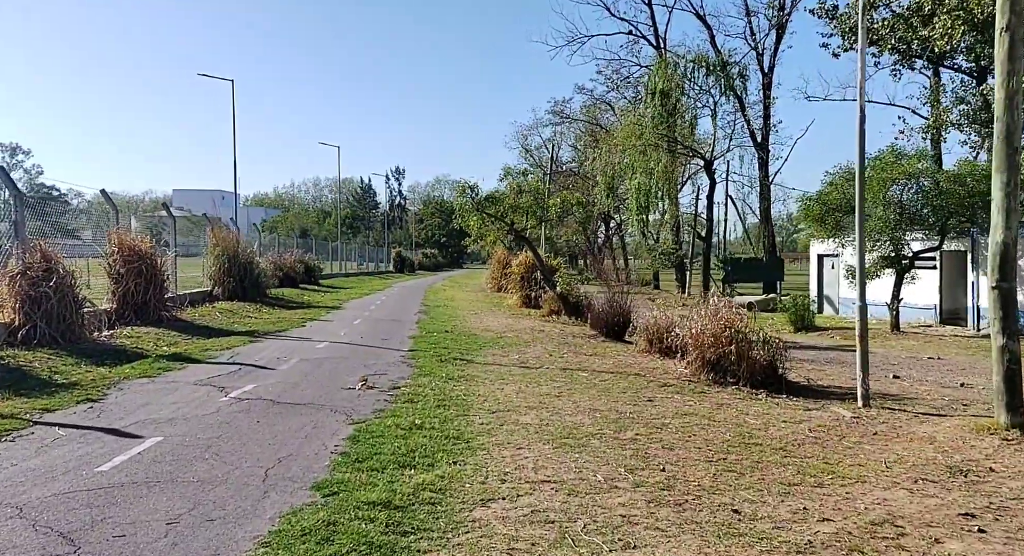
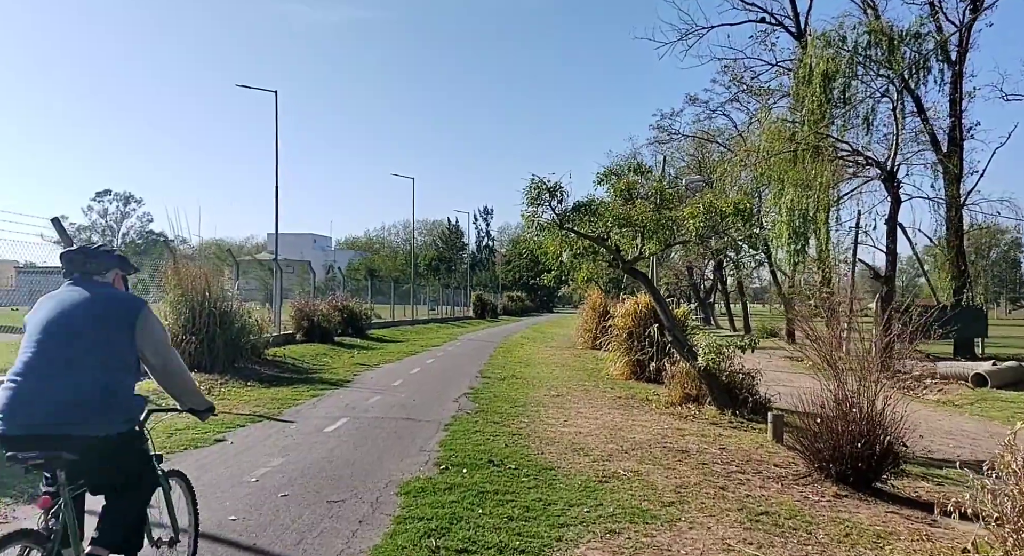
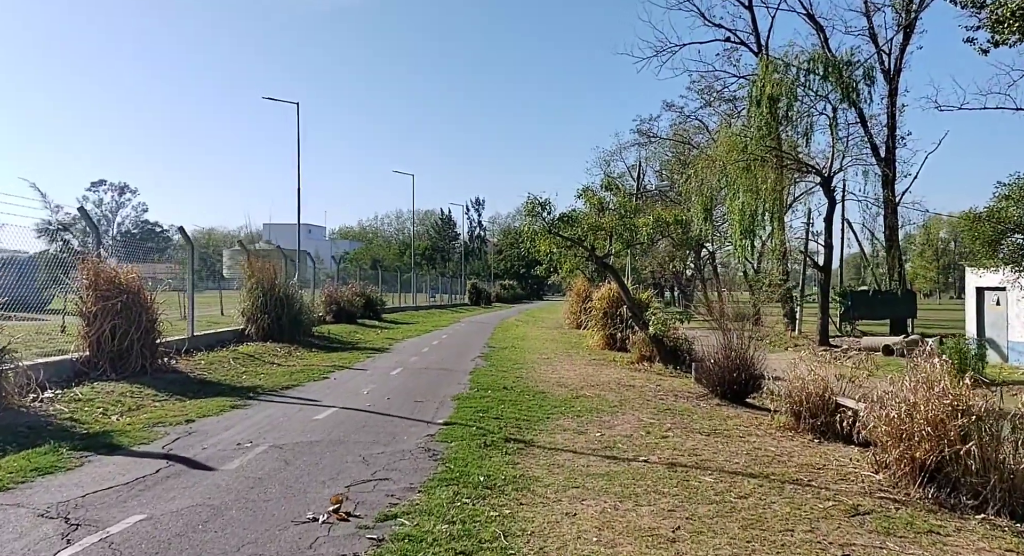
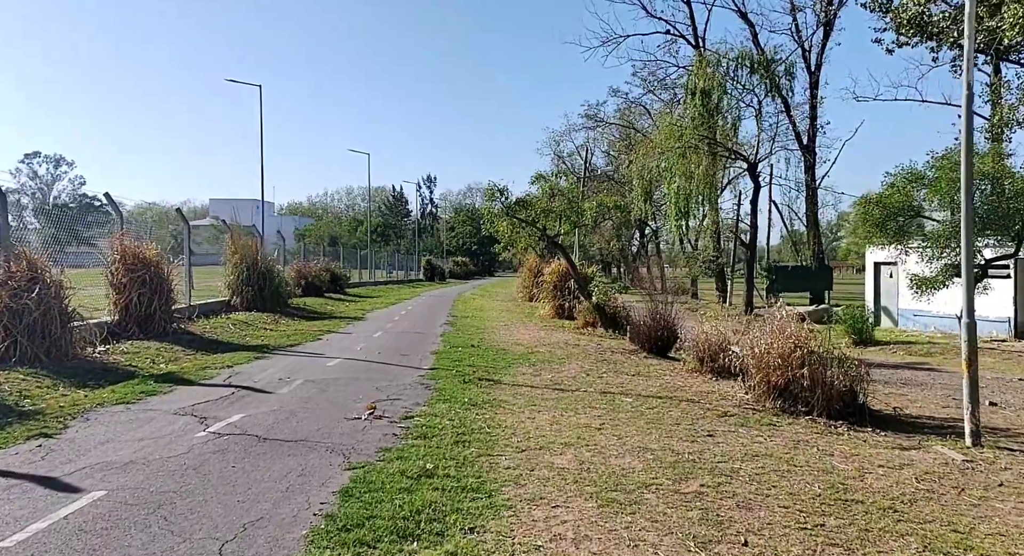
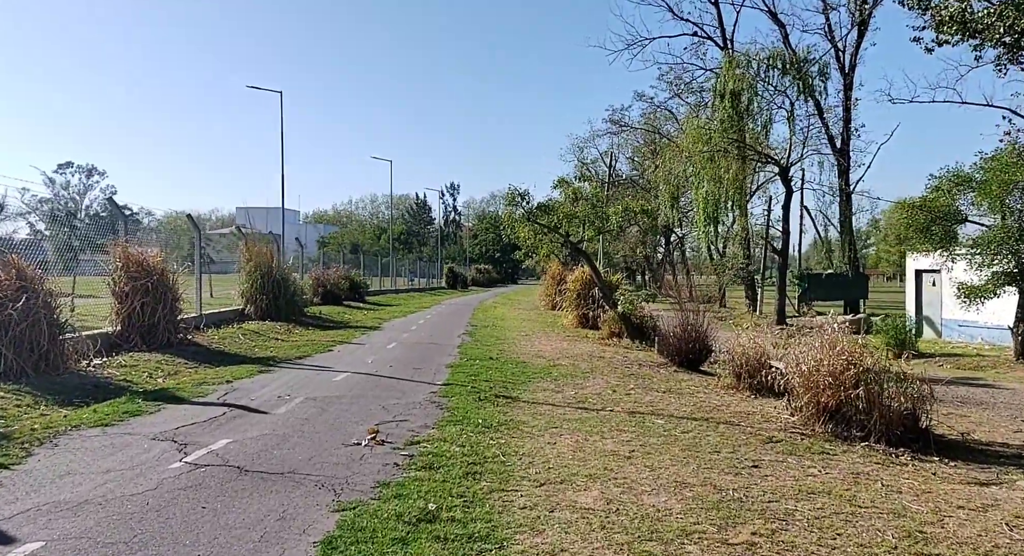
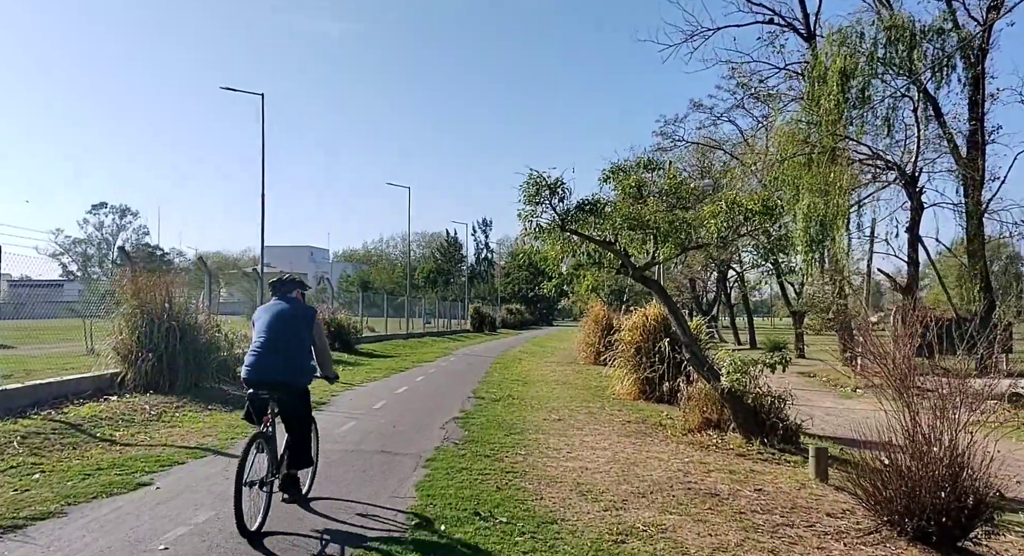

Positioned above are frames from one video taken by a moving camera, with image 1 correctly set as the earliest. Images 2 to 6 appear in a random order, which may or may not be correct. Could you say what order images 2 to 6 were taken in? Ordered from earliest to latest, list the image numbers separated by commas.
4, 5, 3, 2, 6
